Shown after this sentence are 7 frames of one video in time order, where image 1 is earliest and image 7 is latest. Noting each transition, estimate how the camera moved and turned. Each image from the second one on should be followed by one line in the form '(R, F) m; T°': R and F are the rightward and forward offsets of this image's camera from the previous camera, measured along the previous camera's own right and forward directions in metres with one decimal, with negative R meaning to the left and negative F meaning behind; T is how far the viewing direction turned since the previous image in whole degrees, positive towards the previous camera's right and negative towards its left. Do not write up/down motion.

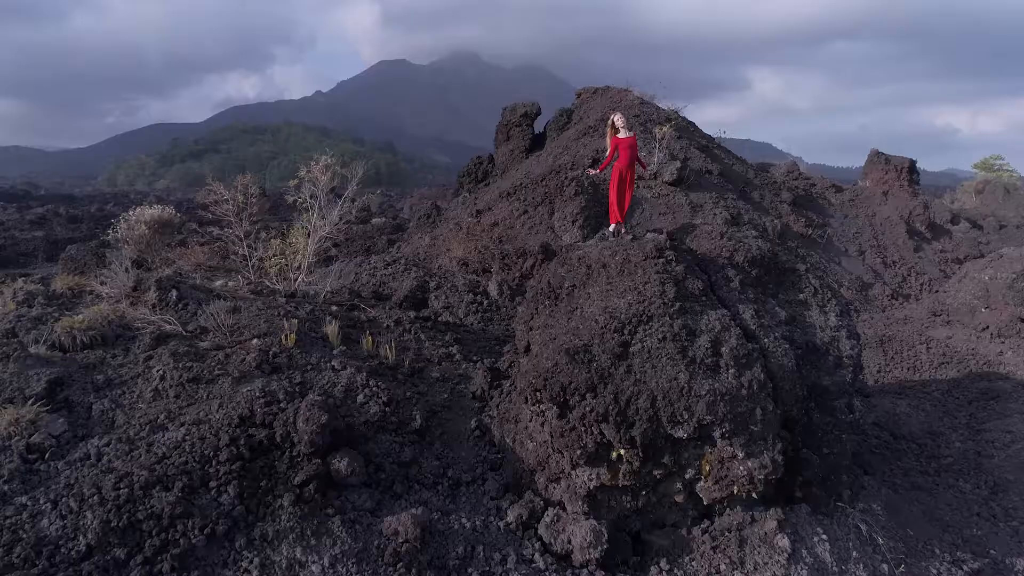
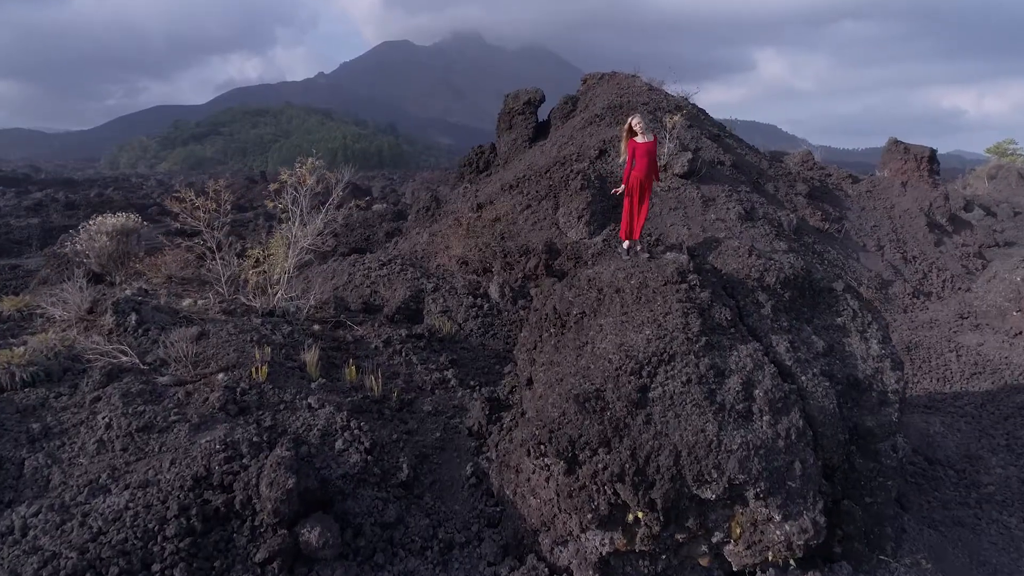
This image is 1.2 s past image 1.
(0.0, +0.6) m; 0°
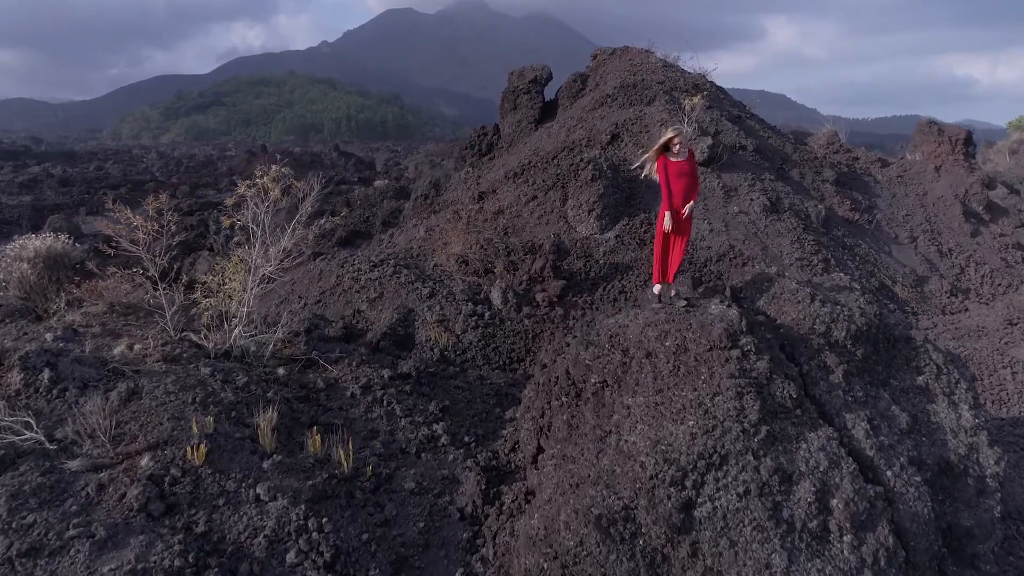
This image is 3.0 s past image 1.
(0.0, +0.9) m; 0°
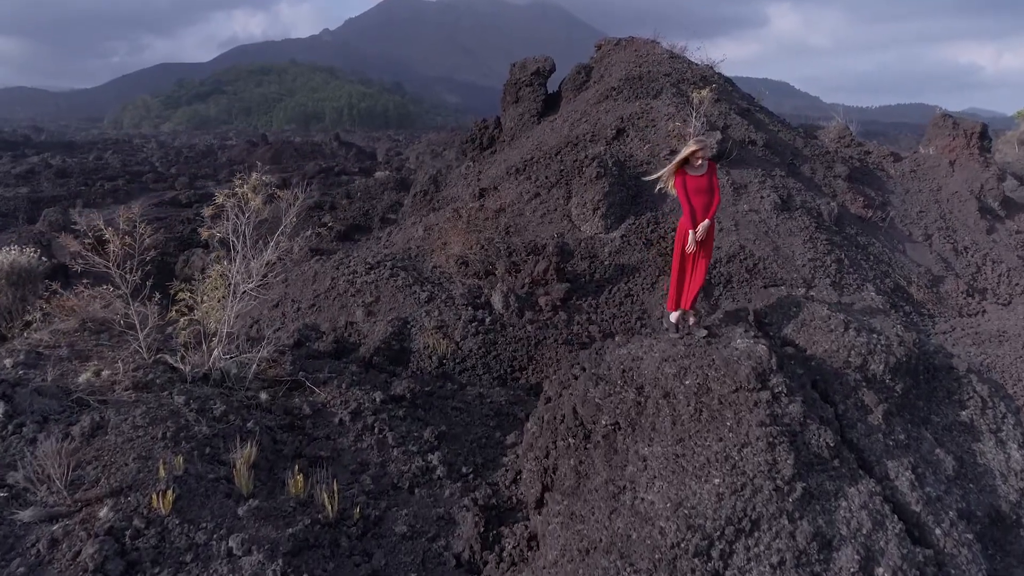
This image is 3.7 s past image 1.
(0.0, +0.4) m; 0°
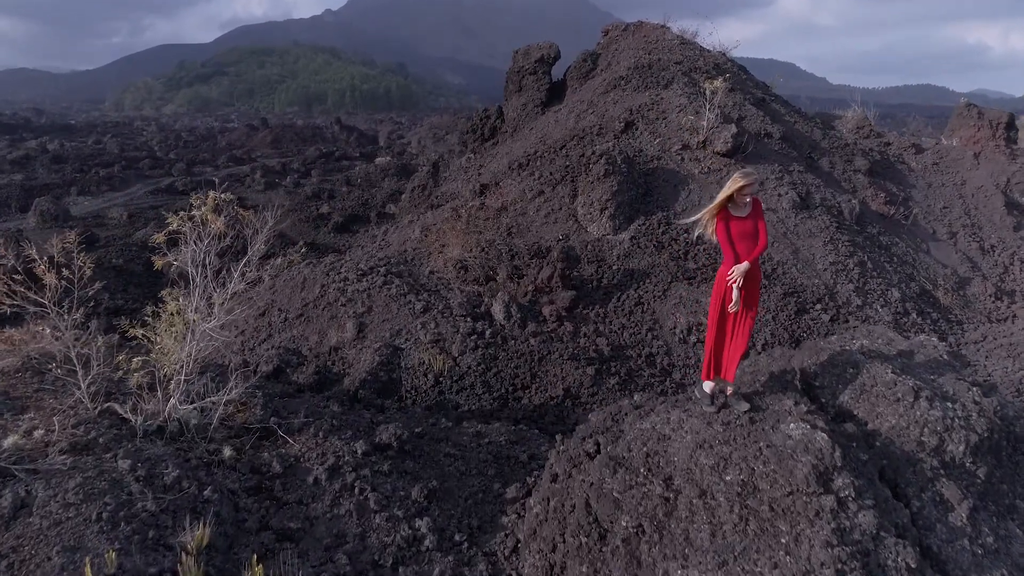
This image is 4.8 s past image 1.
(0.0, +0.6) m; 0°
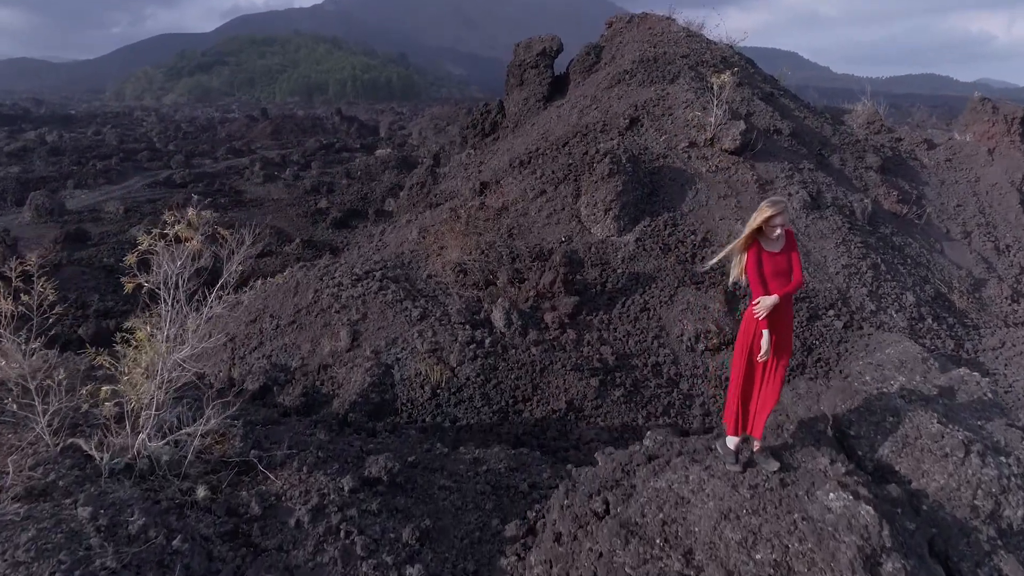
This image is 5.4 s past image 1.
(0.0, +0.3) m; 0°
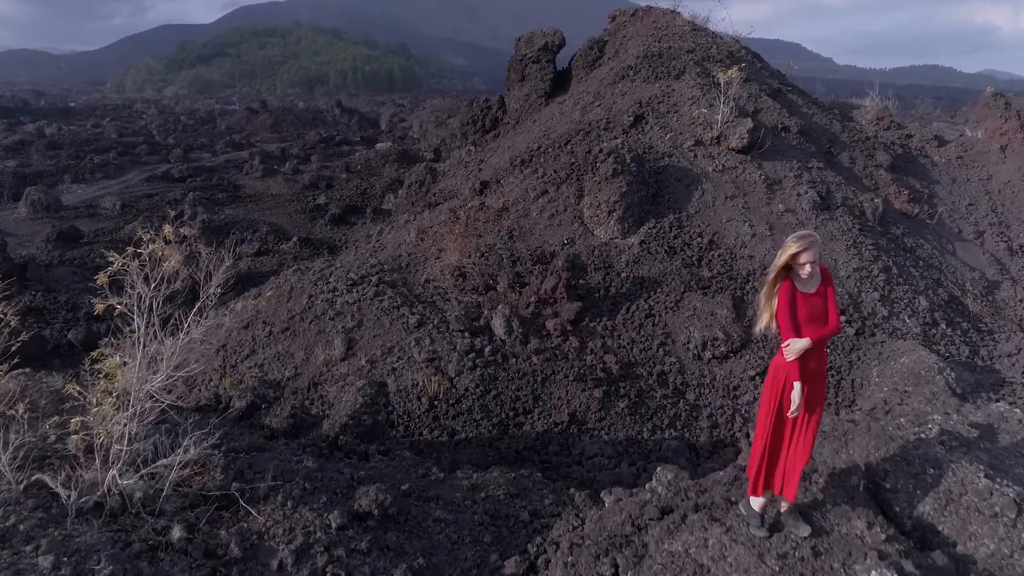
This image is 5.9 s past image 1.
(0.0, +0.3) m; 0°
